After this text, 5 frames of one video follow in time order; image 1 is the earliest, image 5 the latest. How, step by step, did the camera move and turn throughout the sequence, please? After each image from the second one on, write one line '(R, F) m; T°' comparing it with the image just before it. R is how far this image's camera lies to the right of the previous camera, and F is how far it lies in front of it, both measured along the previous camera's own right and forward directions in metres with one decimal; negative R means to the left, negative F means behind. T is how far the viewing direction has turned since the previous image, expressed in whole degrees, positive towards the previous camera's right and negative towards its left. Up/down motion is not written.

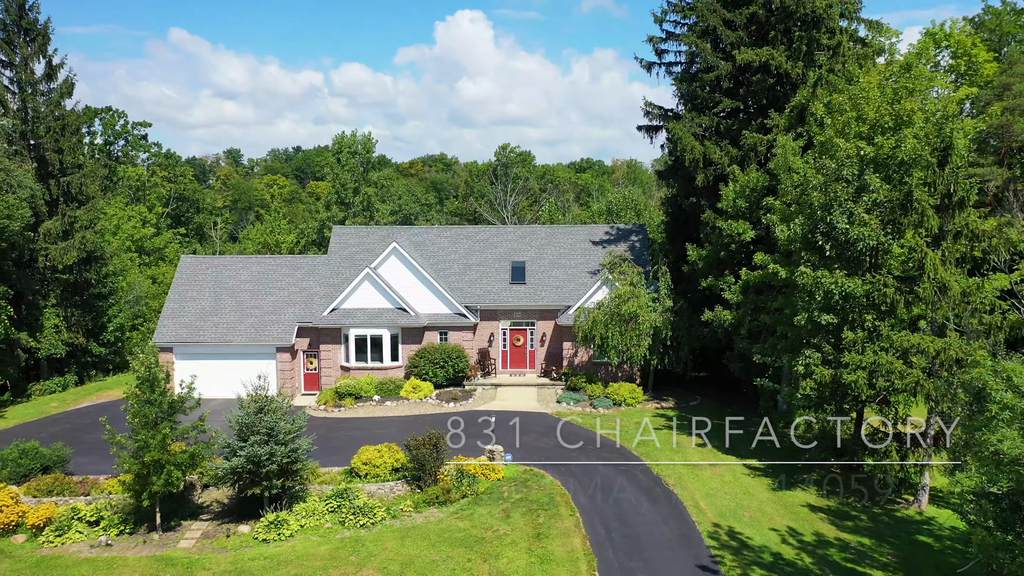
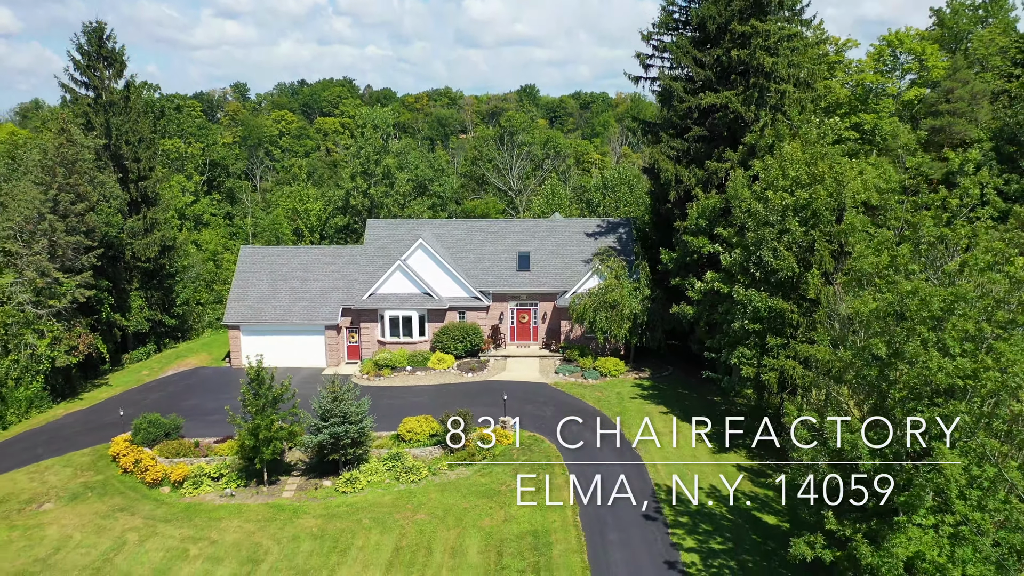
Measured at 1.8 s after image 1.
(-0.1, -5.0) m; 0°
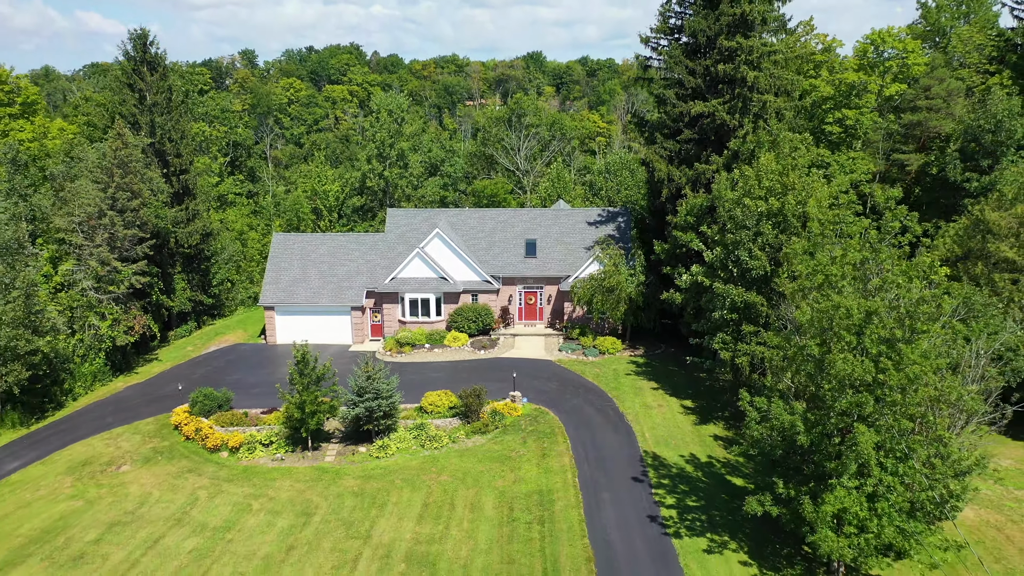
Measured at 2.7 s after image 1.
(-0.1, -3.0) m; 0°
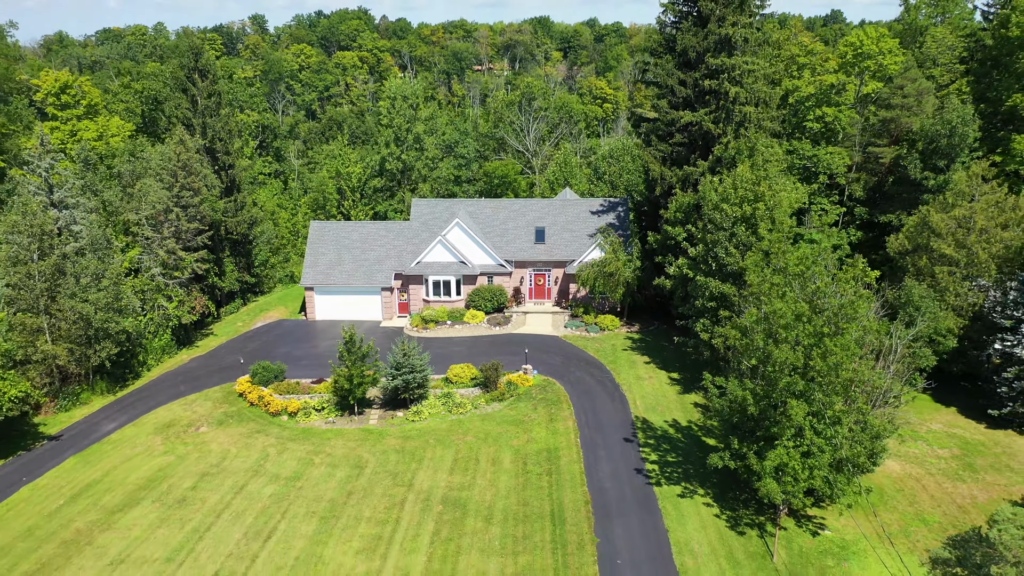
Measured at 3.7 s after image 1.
(-0.2, -4.3) m; 0°
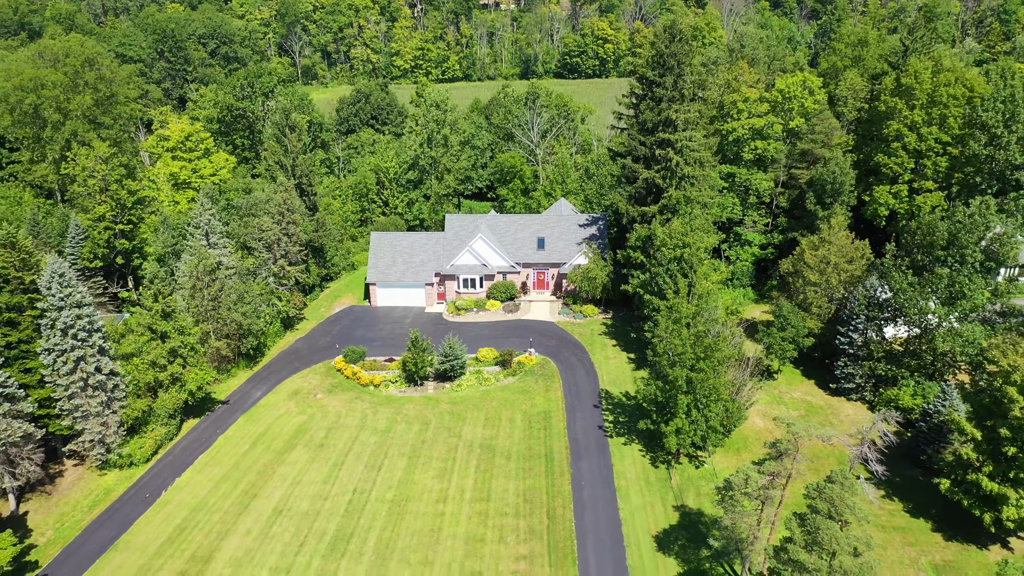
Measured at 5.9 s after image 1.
(-0.2, -13.5) m; 0°
